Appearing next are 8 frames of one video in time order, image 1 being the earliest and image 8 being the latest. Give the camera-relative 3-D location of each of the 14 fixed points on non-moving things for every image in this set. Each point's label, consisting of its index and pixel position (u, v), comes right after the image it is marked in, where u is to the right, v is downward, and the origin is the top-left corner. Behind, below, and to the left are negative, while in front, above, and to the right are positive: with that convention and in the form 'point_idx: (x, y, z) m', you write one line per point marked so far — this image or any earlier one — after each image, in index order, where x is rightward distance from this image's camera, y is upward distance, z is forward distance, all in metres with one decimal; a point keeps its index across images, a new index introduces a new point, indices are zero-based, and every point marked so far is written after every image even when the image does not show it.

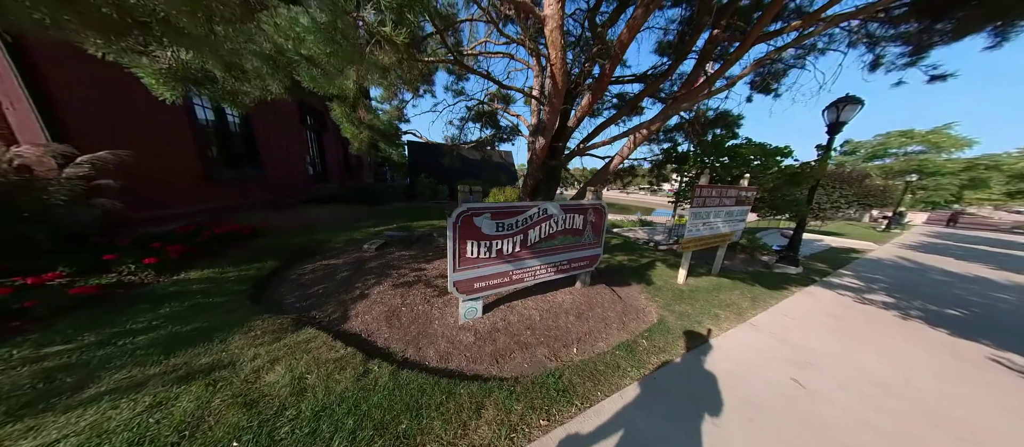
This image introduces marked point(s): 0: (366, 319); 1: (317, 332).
0: (-1.7, -1.1, +2.6) m
1: (-1.9, -1.0, +2.2) m
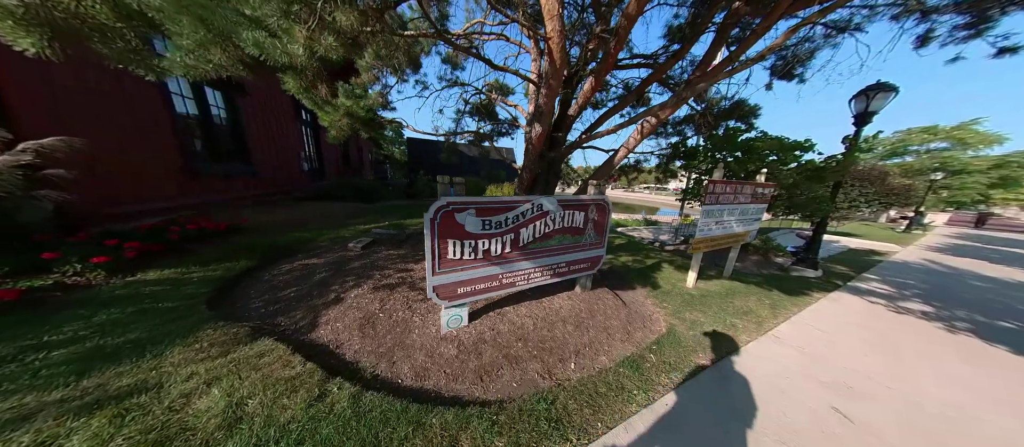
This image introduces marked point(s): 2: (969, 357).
0: (-1.8, -1.0, +2.4) m
1: (-2.0, -1.0, +2.0) m
2: (+5.8, -1.7, +2.9) m
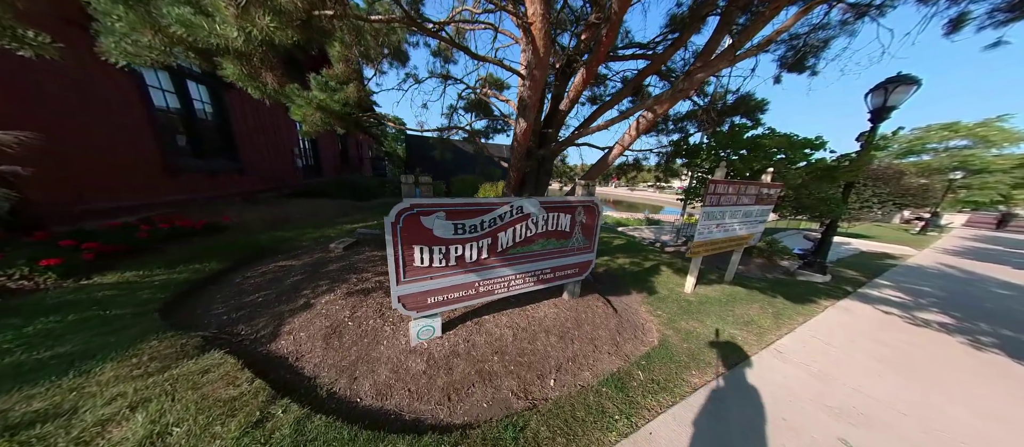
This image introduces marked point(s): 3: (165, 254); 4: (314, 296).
0: (-2.0, -1.1, +2.2) m
1: (-2.2, -1.0, +1.8) m
2: (+5.5, -1.8, +2.6) m
3: (-5.0, -0.5, +3.3) m
4: (-2.2, -0.8, +2.6) m
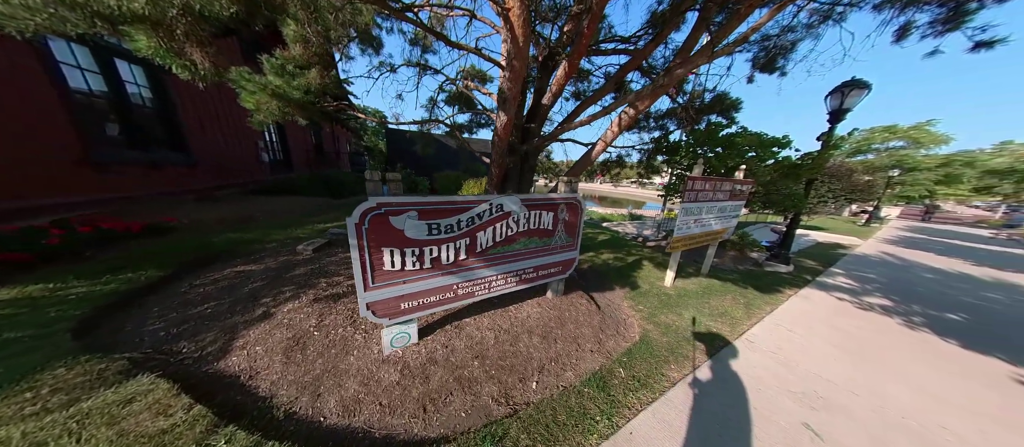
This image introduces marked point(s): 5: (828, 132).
0: (-2.2, -1.1, +2.0) m
1: (-2.4, -1.1, +1.6) m
2: (+5.3, -1.7, +2.9) m
3: (-5.2, -0.5, +2.9) m
4: (-2.4, -0.8, +2.4) m
5: (+6.8, +2.0, +5.0) m
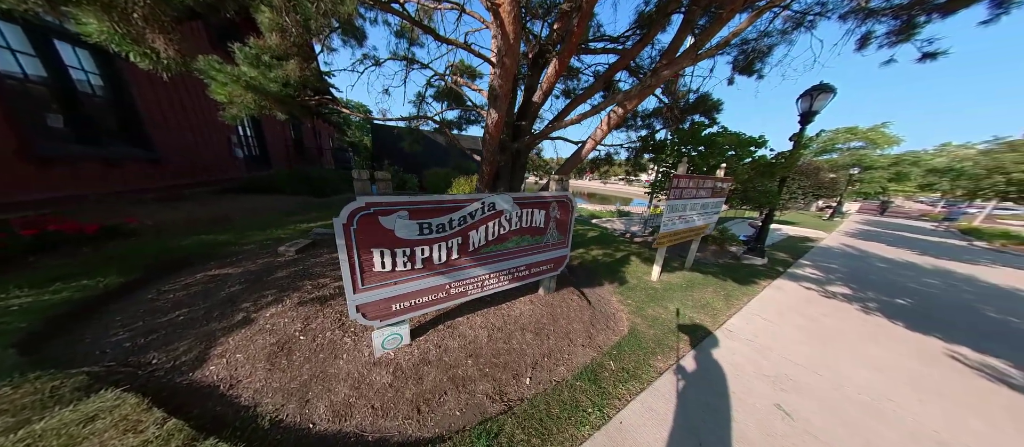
0: (-2.2, -1.1, +1.9) m
1: (-2.4, -1.1, +1.5) m
2: (+5.2, -1.6, +3.2) m
3: (-5.3, -0.5, +2.6) m
4: (-2.5, -0.8, +2.3) m
5: (+6.6, +2.1, +5.3) m
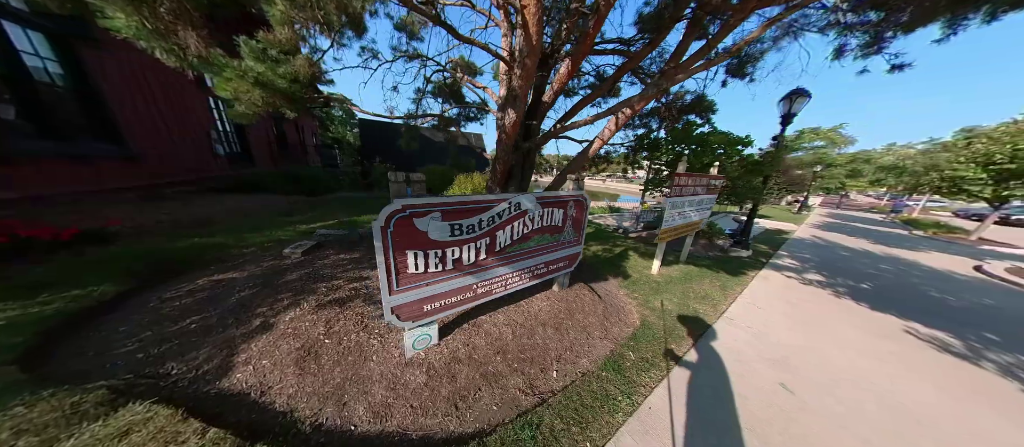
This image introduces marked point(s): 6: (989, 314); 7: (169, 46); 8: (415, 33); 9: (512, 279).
0: (-2.0, -1.1, +1.8) m
1: (-2.1, -1.1, +1.4) m
2: (+5.4, -1.5, +3.5) m
3: (-5.1, -0.6, +2.4) m
4: (-2.3, -0.9, +2.2) m
5: (+6.6, +2.2, +5.7) m
6: (+8.5, -1.6, +4.1) m
7: (-2.2, +1.1, +1.5) m
8: (-1.8, +3.5, +4.3) m
9: (0.0, -0.6, +2.4) m
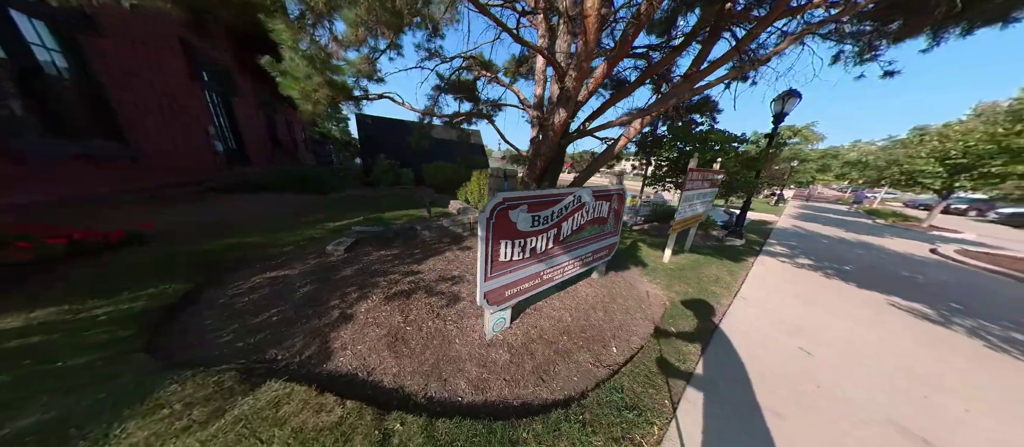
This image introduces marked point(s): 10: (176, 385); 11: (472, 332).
0: (-1.3, -1.1, +1.9) m
1: (-1.4, -1.1, +1.5) m
2: (+6.0, -1.3, +4.0) m
3: (-4.4, -0.6, +2.3) m
4: (-1.6, -0.8, +2.3) m
5: (+7.0, +2.5, +6.2) m
6: (+9.0, -1.3, +4.8) m
7: (-1.6, +1.2, +1.6) m
8: (-1.3, +3.5, +4.3) m
9: (+0.6, -0.5, +2.6) m
10: (-2.0, -1.0, +1.4) m
11: (-0.4, -1.0, +2.2) m
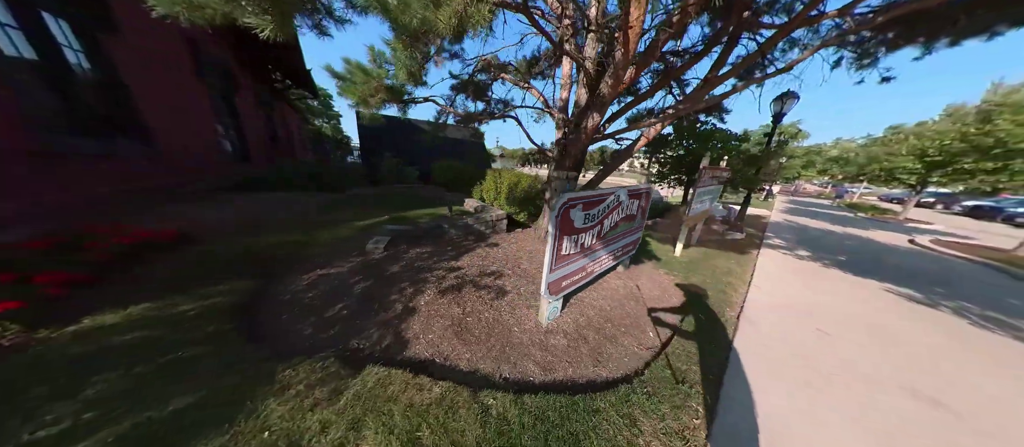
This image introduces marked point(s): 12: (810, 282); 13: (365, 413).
0: (-0.7, -1.0, +2.1) m
1: (-0.9, -1.0, +1.6) m
2: (+6.5, -1.2, +4.4) m
3: (-3.9, -0.6, +2.4) m
4: (-1.1, -0.8, +2.4) m
5: (+7.4, +2.6, +6.6) m
6: (+9.5, -1.1, +5.2) m
7: (-1.0, +1.2, +1.7) m
8: (-0.9, +3.6, +4.5) m
9: (+1.1, -0.4, +2.8) m
10: (-1.4, -1.0, +1.5) m
11: (+0.1, -1.0, +2.4) m
12: (+5.8, -1.1, +4.5) m
13: (-0.8, -1.1, +1.3) m
